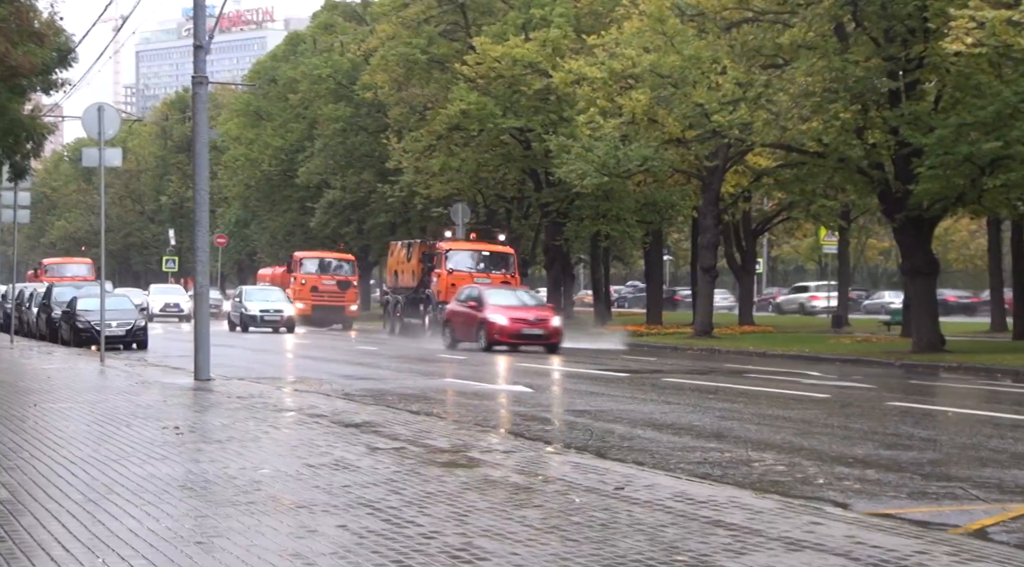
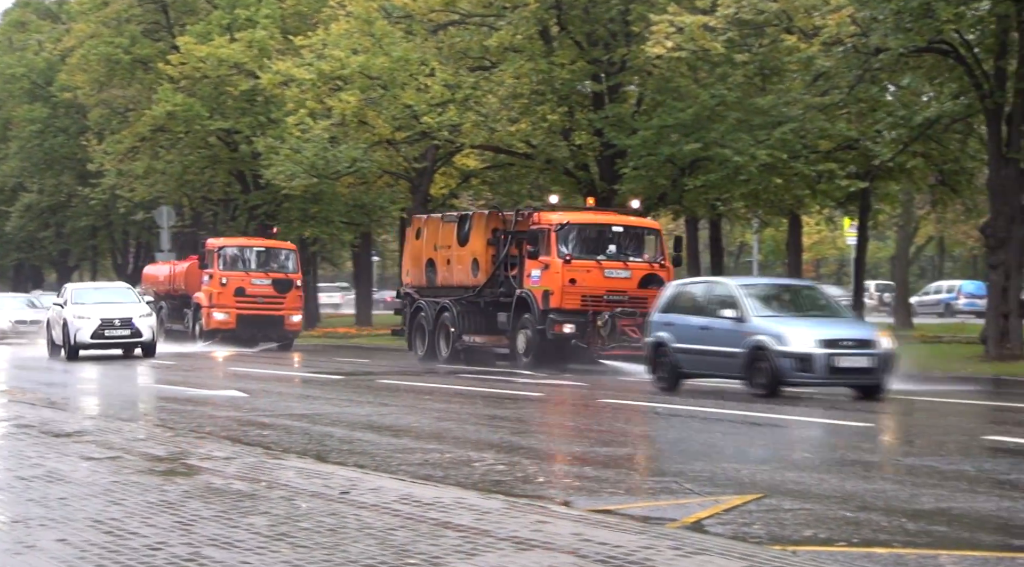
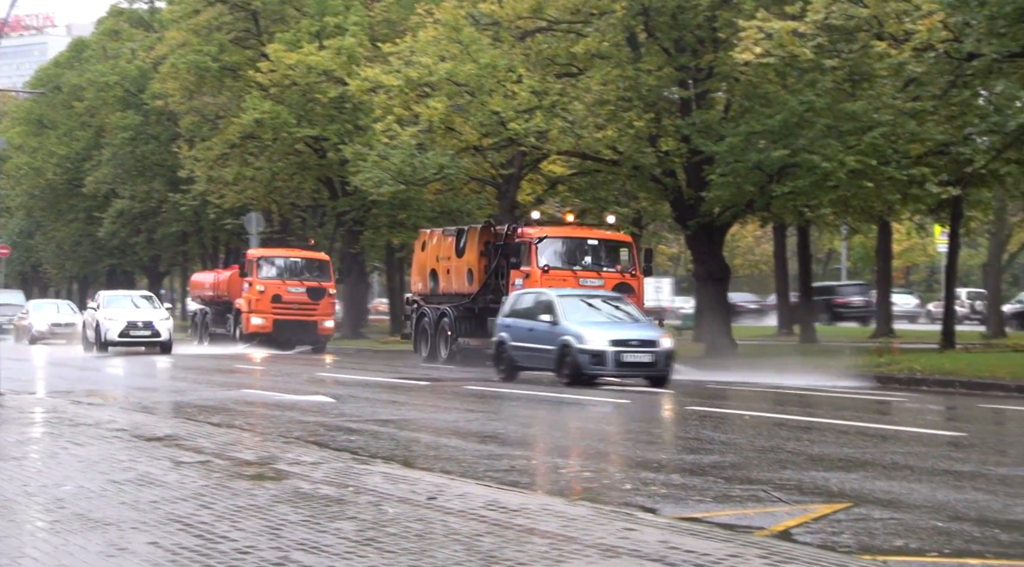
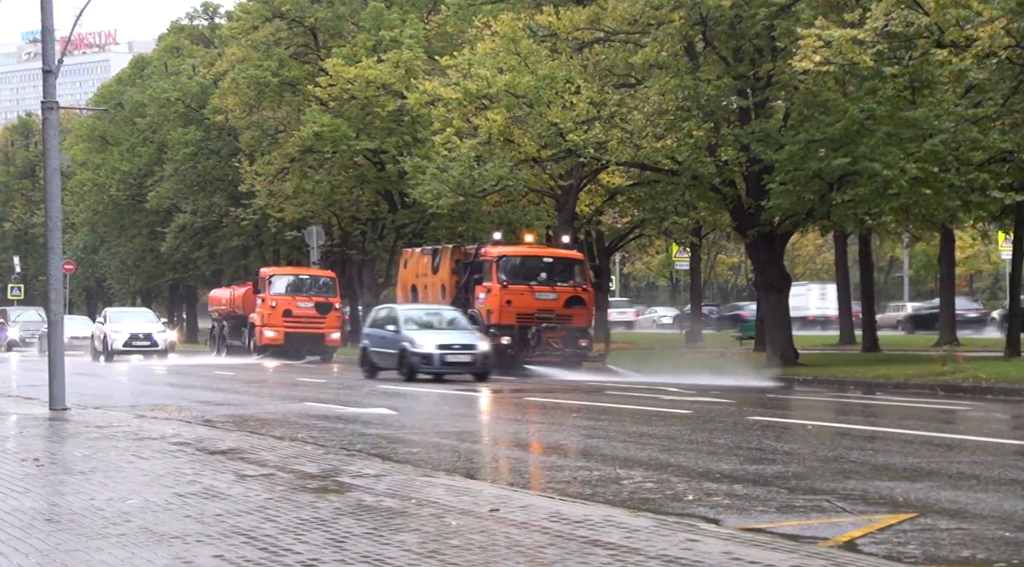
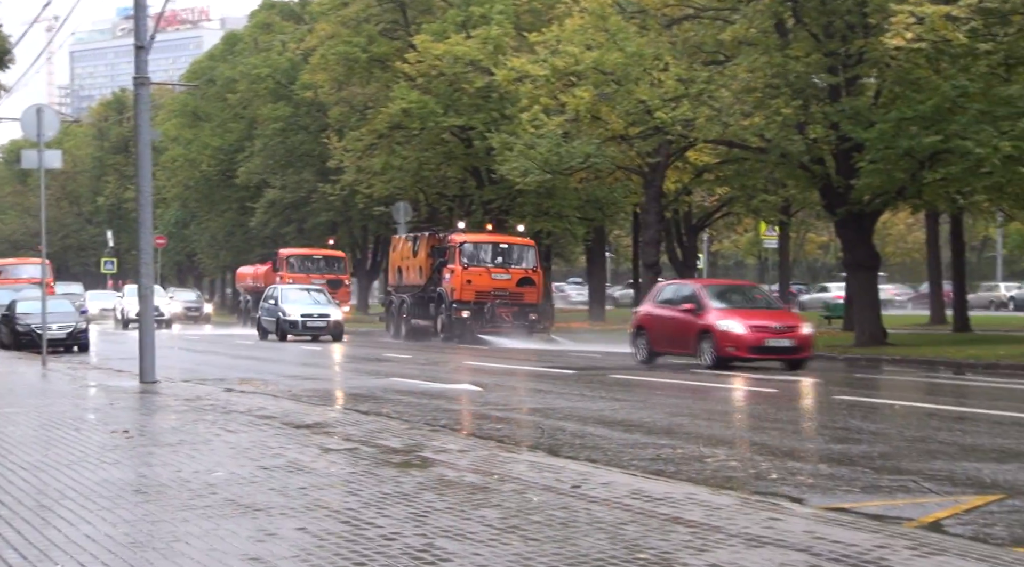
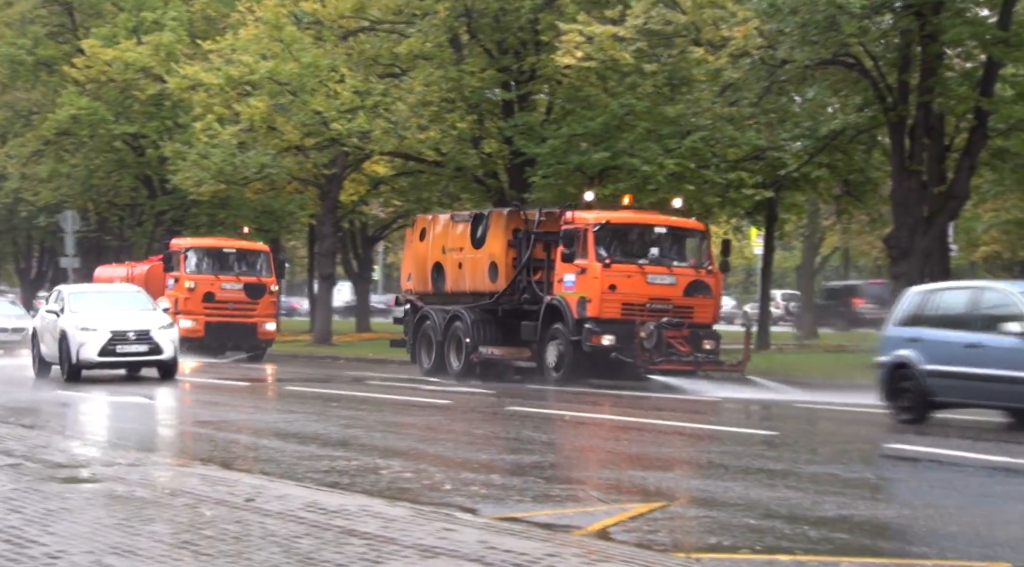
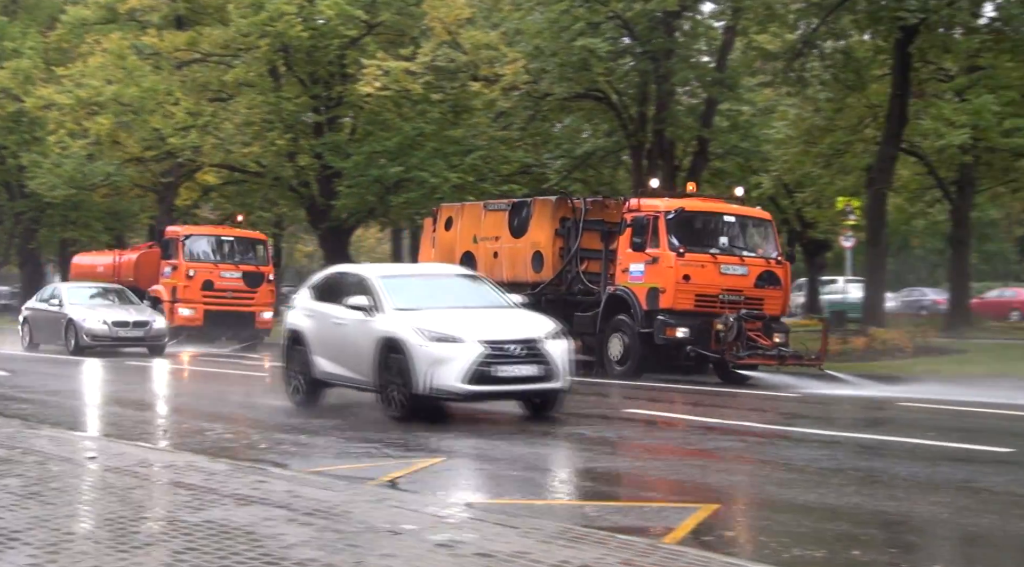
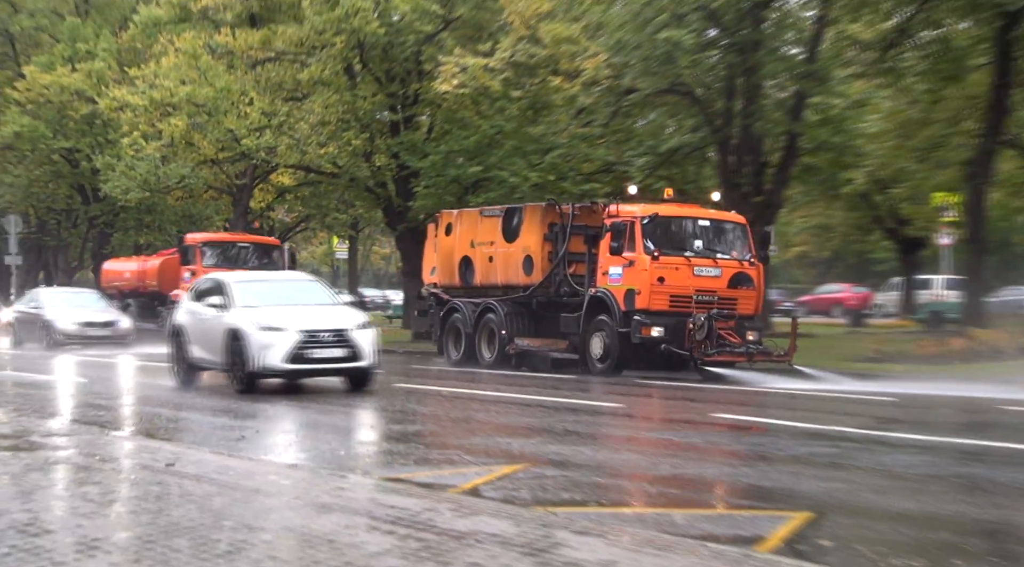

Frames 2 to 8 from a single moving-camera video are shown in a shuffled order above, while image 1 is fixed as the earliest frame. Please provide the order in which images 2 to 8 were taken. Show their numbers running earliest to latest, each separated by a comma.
5, 4, 3, 2, 6, 8, 7
